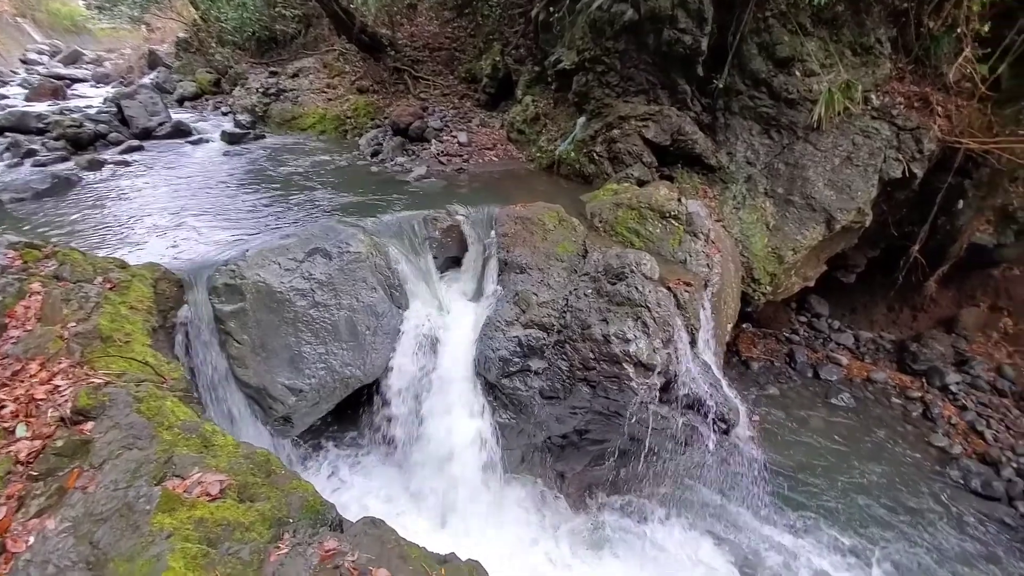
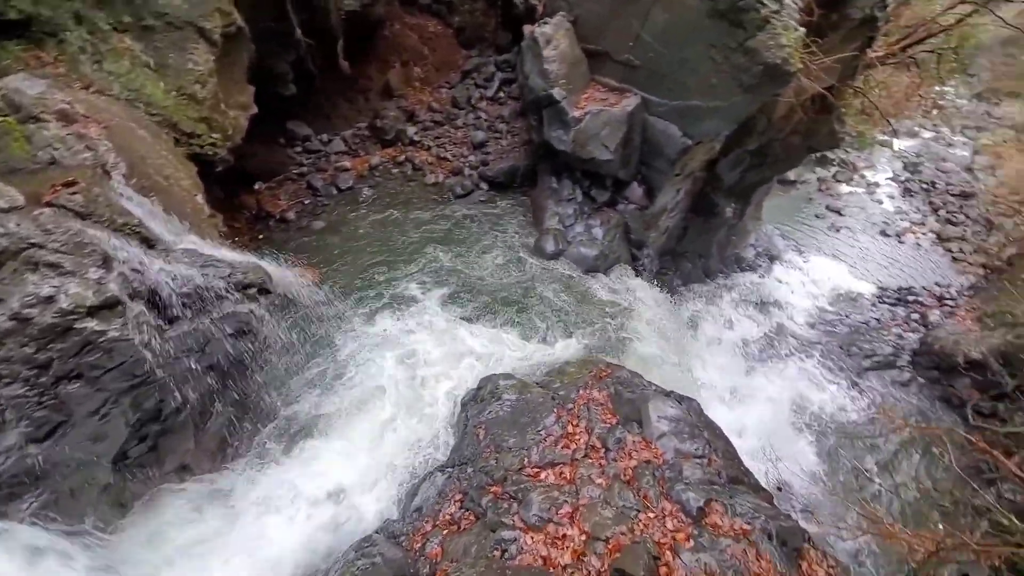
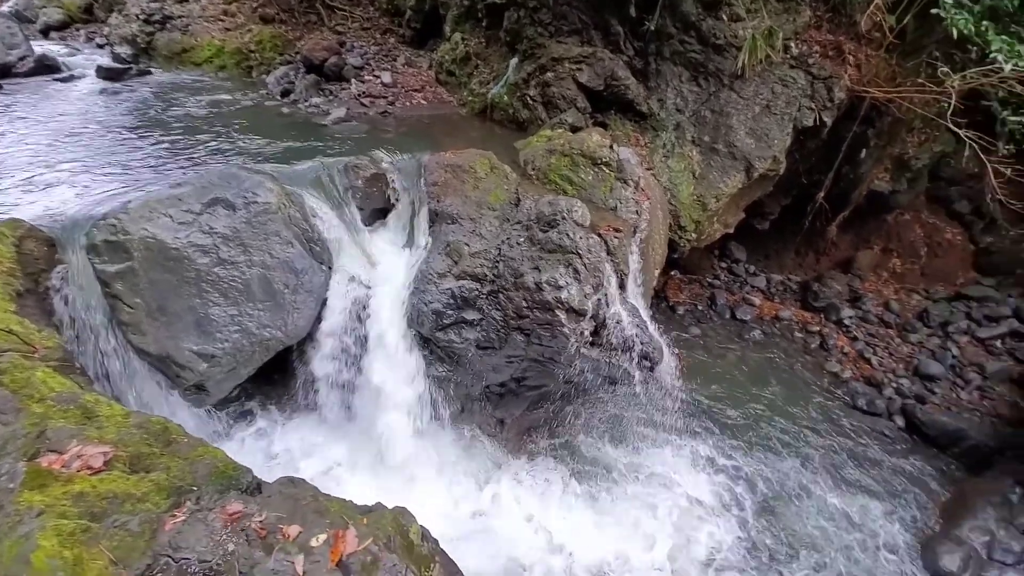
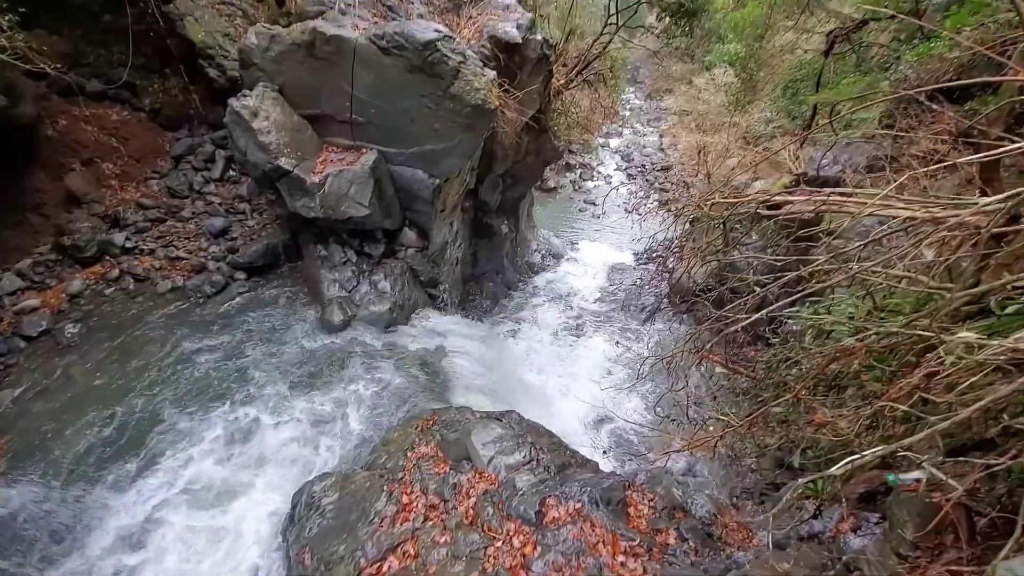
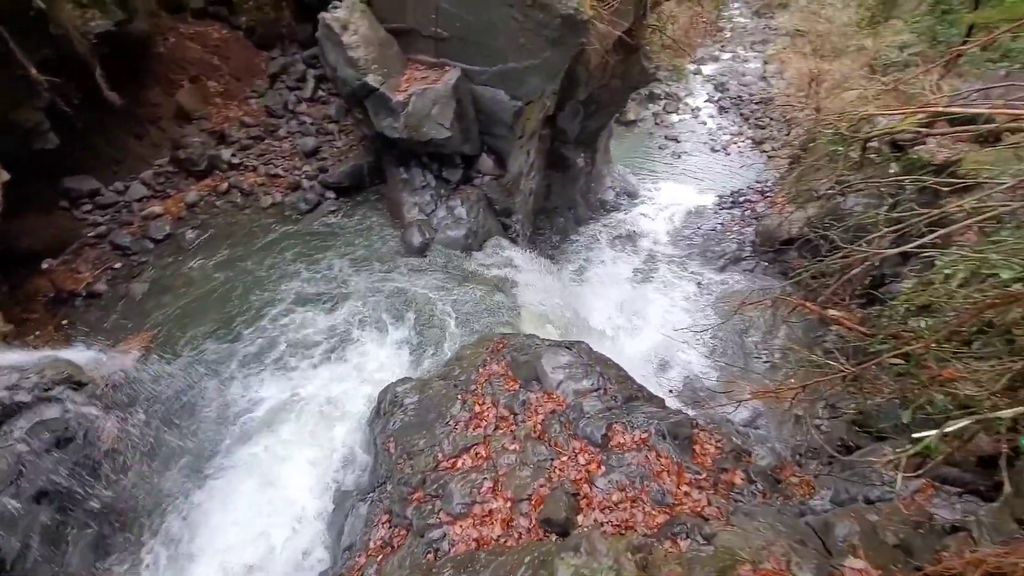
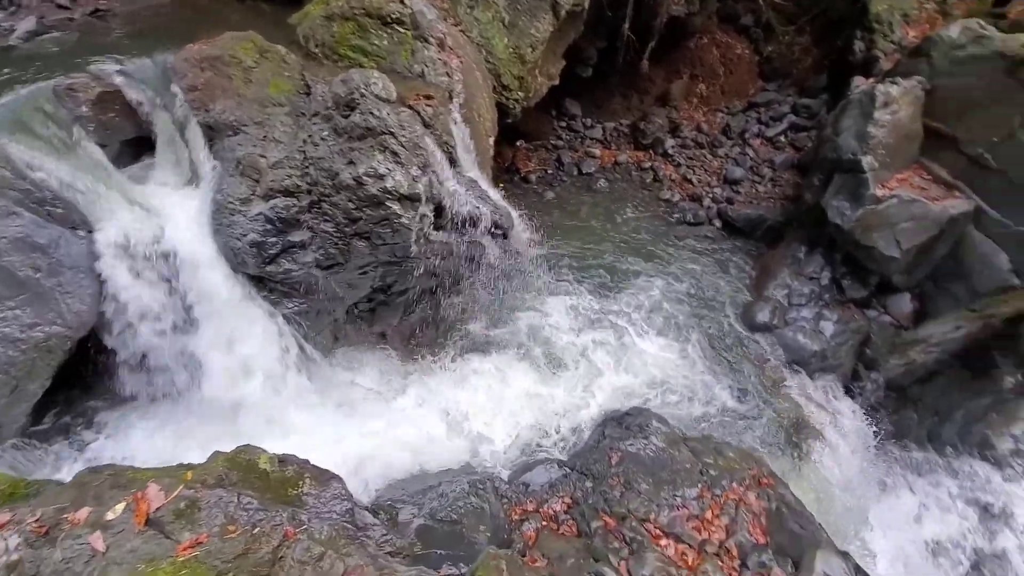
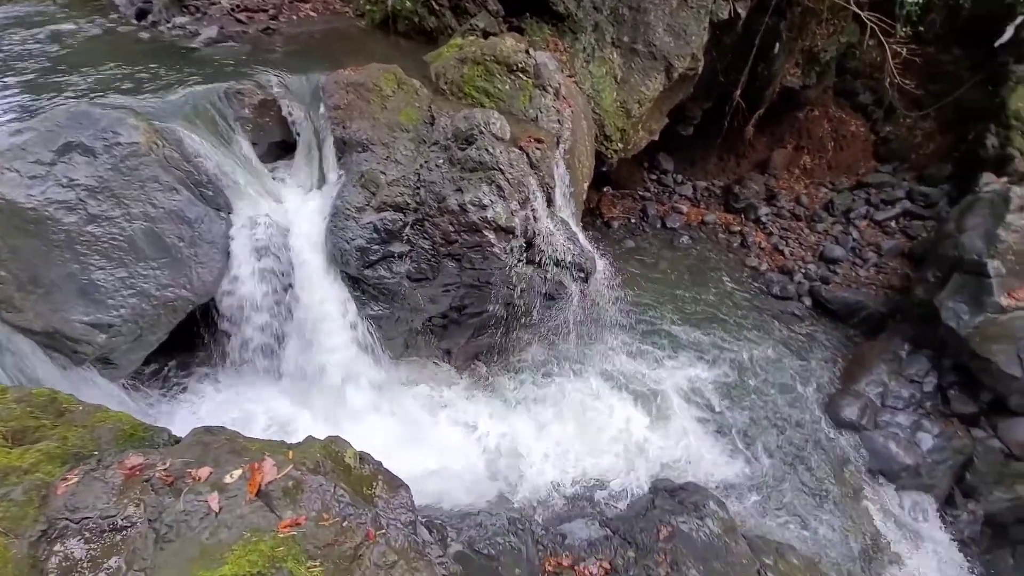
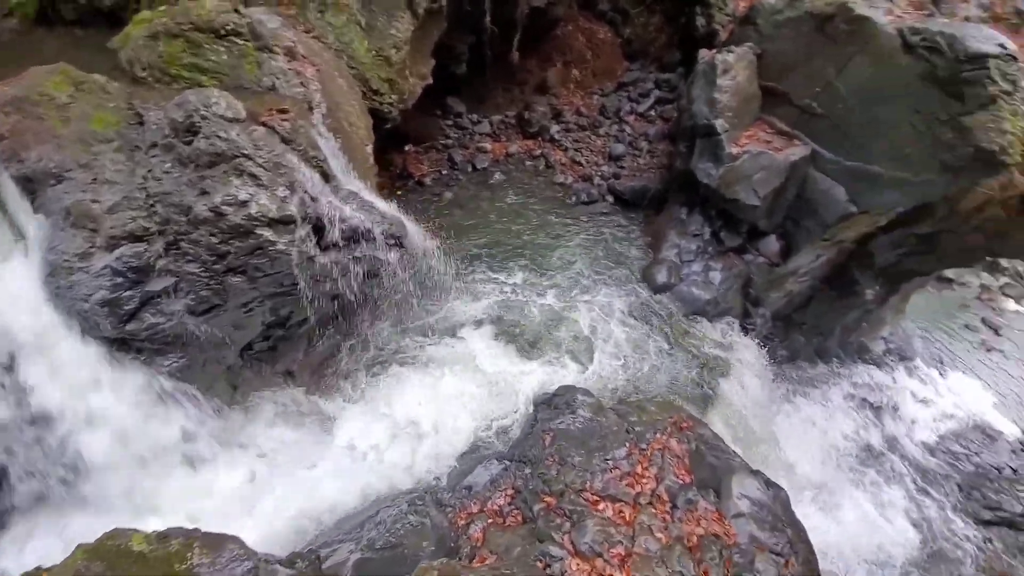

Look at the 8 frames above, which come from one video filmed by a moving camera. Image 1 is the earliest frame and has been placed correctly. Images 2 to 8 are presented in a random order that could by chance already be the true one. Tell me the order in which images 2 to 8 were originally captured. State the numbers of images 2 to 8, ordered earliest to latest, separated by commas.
3, 7, 6, 8, 2, 5, 4
